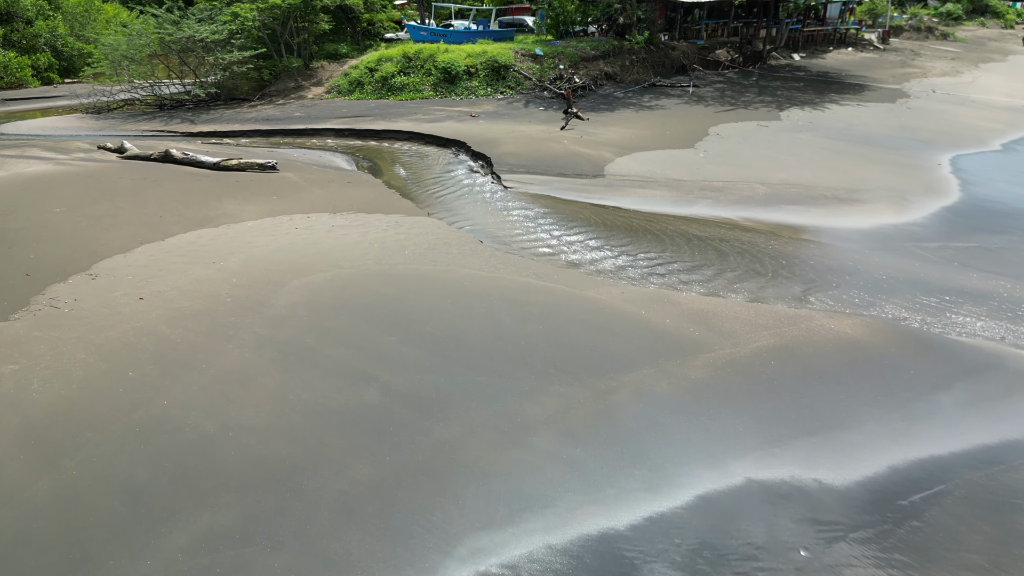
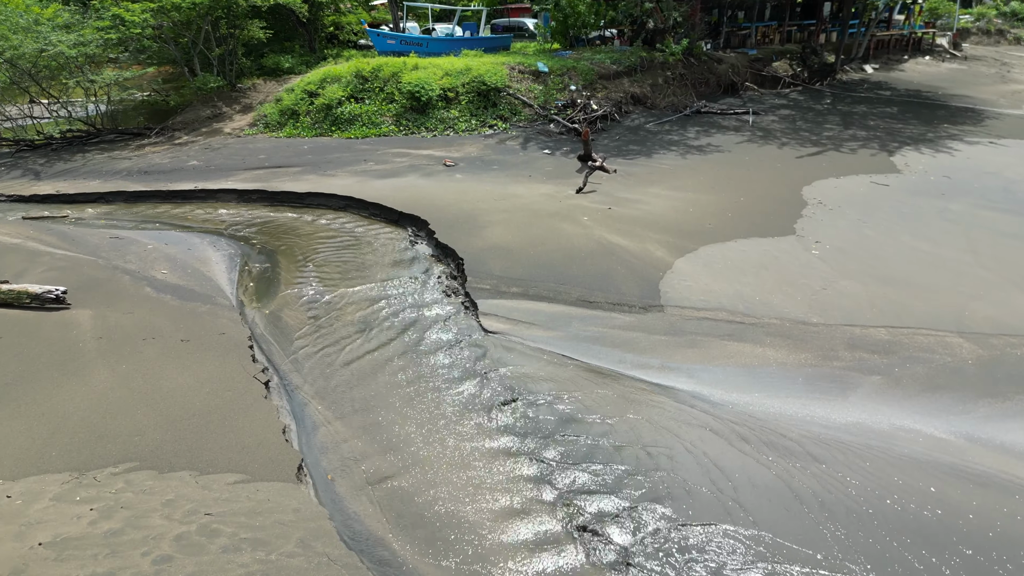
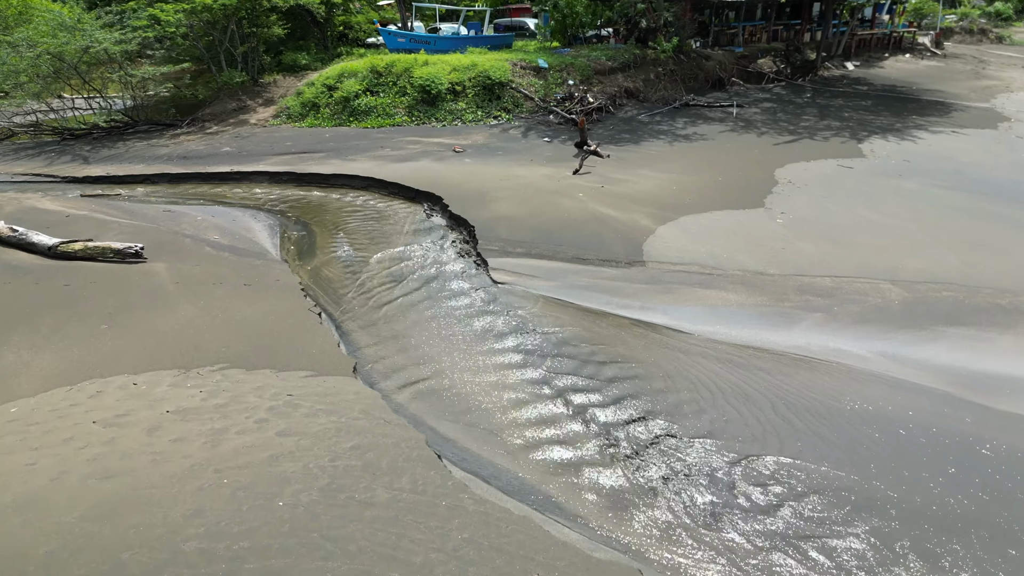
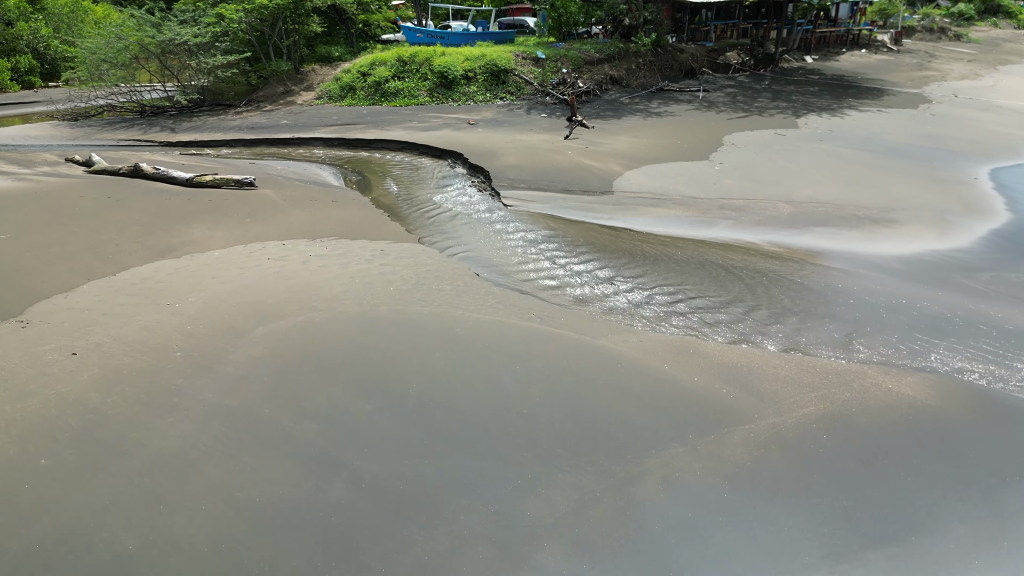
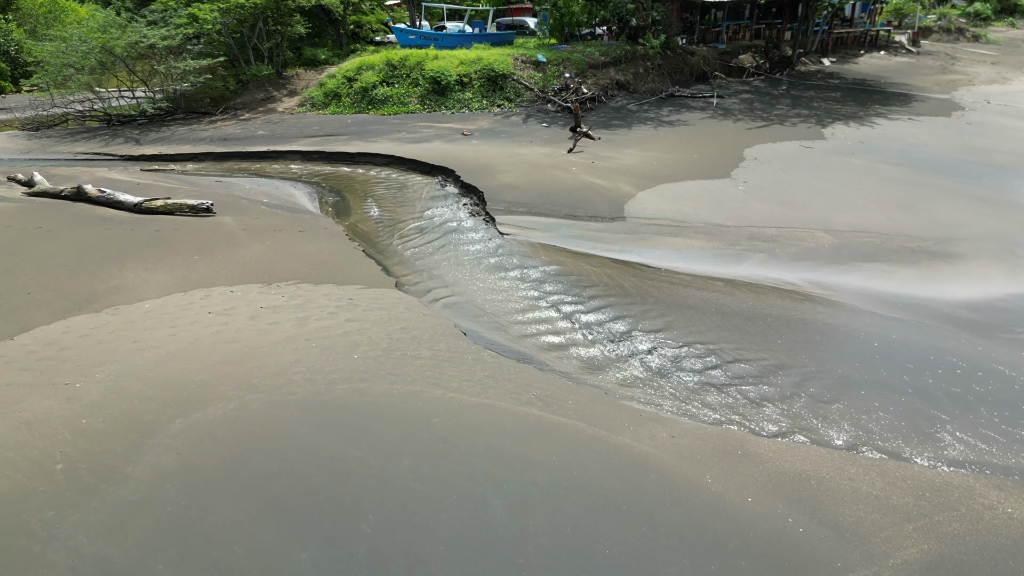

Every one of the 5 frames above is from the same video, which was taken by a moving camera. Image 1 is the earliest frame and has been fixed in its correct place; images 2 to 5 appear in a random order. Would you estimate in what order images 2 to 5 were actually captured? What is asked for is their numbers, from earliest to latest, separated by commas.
4, 5, 3, 2
